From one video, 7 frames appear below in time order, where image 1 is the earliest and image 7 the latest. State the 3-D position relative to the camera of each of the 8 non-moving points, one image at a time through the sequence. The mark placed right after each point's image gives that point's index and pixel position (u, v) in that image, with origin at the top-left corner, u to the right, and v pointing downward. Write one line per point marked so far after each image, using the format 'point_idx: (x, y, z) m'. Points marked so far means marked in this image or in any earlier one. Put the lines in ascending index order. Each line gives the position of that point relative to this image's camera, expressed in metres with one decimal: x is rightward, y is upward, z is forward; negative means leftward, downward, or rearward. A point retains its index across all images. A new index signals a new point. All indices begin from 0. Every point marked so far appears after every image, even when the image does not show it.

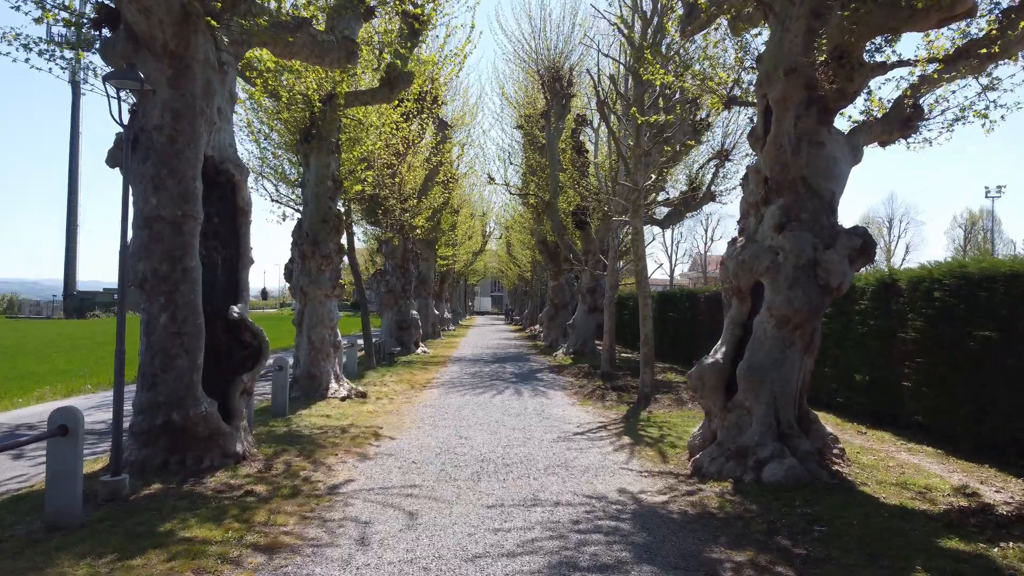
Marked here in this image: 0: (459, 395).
0: (-1.0, -2.1, +13.8) m
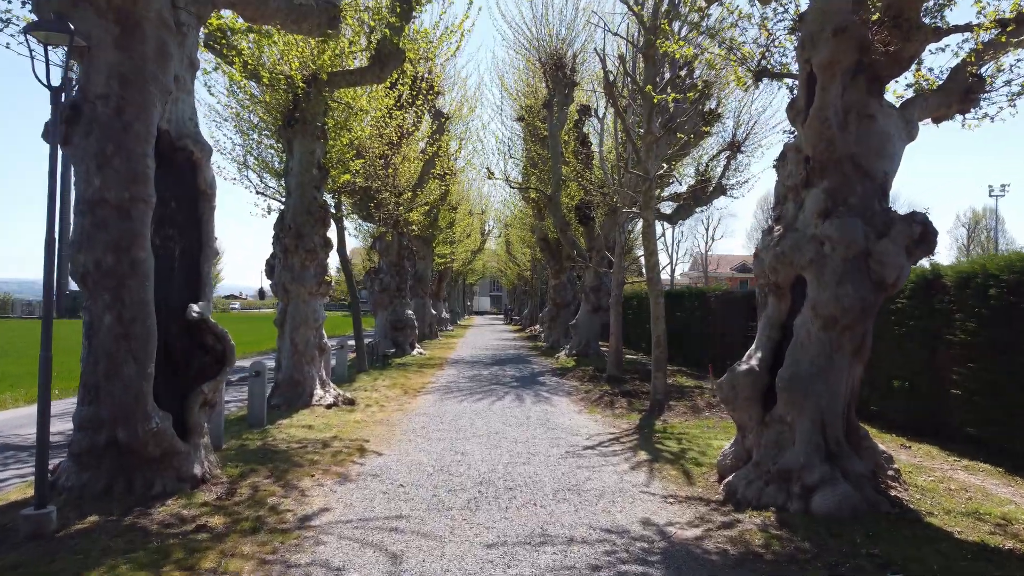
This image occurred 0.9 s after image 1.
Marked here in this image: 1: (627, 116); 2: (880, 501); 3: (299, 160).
0: (-1.0, -2.0, +12.8) m
1: (+2.2, +3.3, +13.9) m
2: (+3.0, -1.8, +5.9) m
3: (-3.6, +2.1, +11.9) m
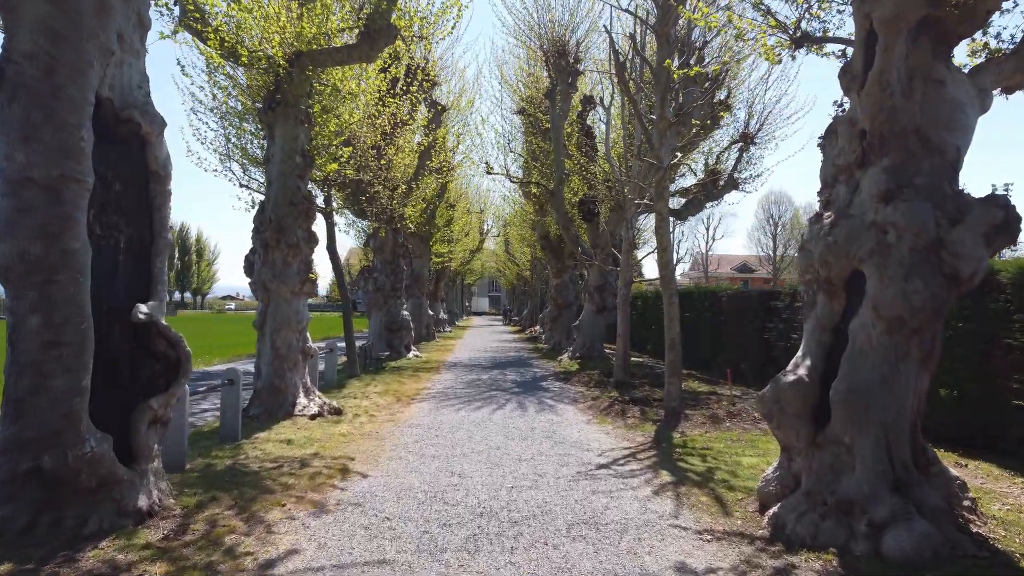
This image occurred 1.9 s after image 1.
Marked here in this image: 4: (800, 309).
0: (-1.0, -2.0, +11.7) m
1: (+2.3, +3.3, +12.8) m
2: (+3.1, -1.7, +4.9) m
3: (-3.5, +2.1, +10.9) m
4: (+5.4, -0.4, +13.5) m
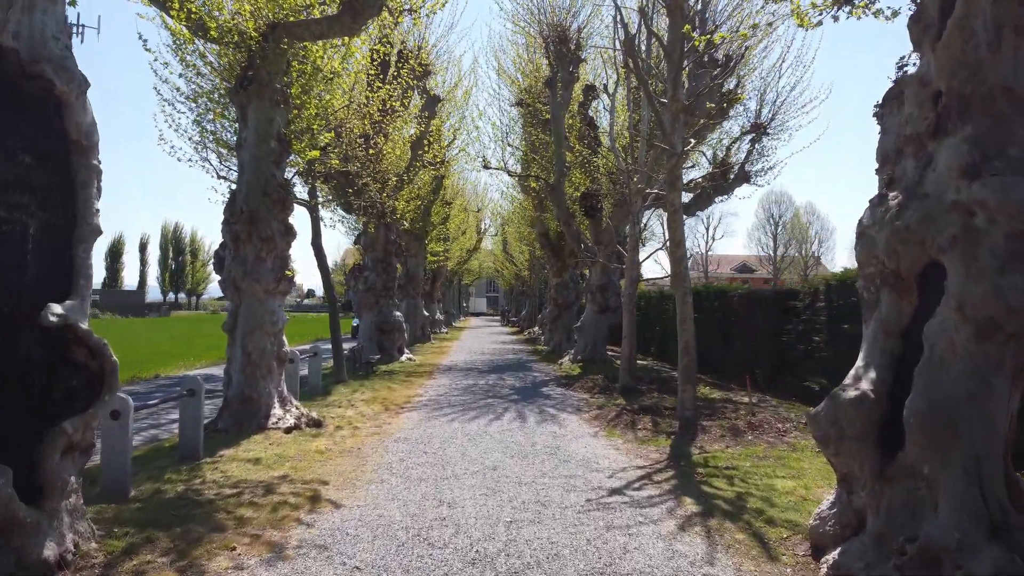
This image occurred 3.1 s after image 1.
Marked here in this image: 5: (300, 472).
0: (-1.0, -2.0, +10.7) m
1: (+2.2, +3.4, +11.8) m
2: (+3.1, -1.7, +3.9) m
3: (-3.6, +2.2, +9.8) m
4: (+5.4, -0.4, +12.5) m
5: (-2.2, -1.9, +7.3) m
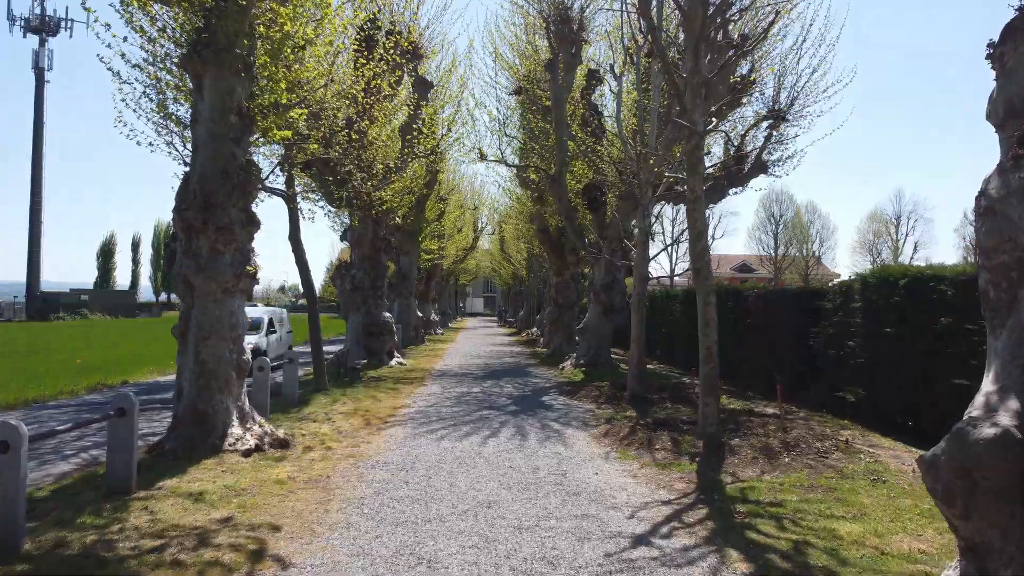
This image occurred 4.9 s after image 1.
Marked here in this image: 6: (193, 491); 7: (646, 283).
0: (-1.0, -2.0, +9.3) m
1: (+2.2, +3.4, +10.4) m
2: (+3.1, -1.7, +2.5) m
3: (-3.6, +2.2, +8.4) m
4: (+5.4, -0.3, +11.2) m
5: (-2.2, -1.9, +5.9) m
6: (-2.9, -1.8, +6.5) m
7: (+2.6, +0.1, +14.0) m
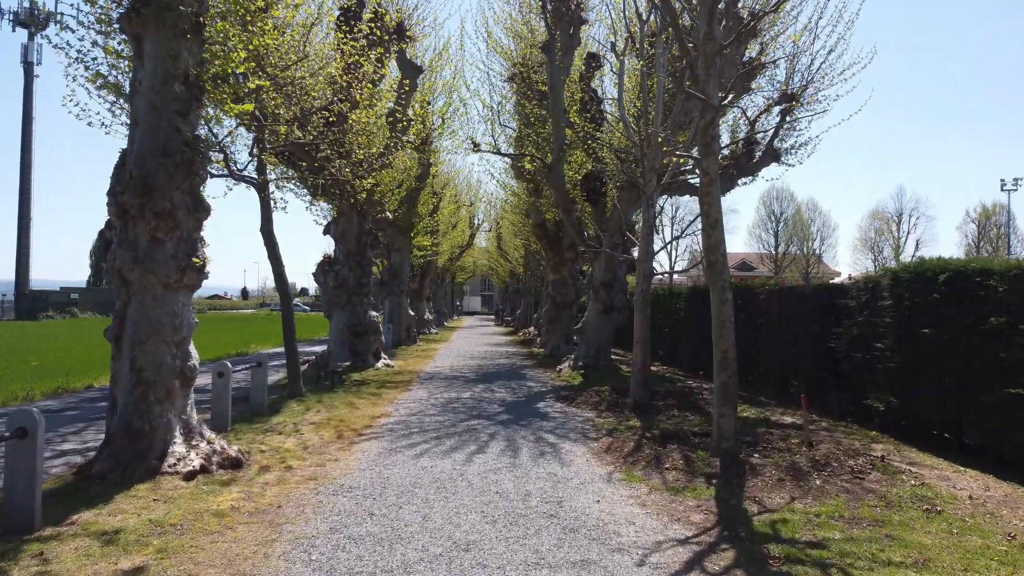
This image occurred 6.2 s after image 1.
0: (-1.2, -1.9, +8.2) m
1: (+2.1, +3.4, +9.3) m
2: (+3.0, -1.6, +1.4) m
3: (-3.7, +2.2, +7.3) m
4: (+5.2, -0.3, +10.0) m
5: (-2.3, -1.8, +4.8) m
6: (-3.0, -1.8, +5.4) m
7: (+2.5, +0.2, +12.9) m
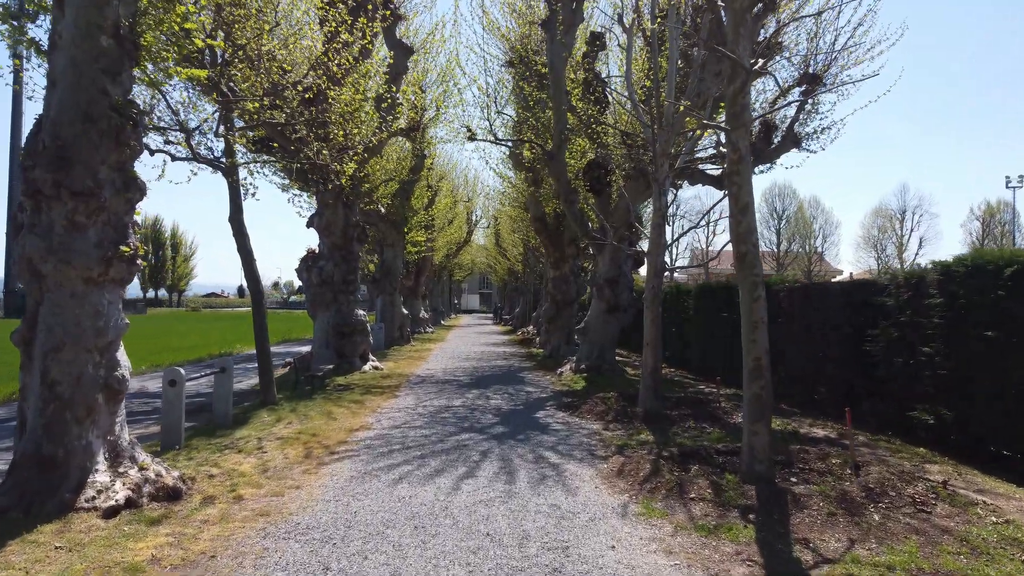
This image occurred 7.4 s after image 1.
0: (-1.2, -1.9, +6.9) m
1: (+2.0, +3.5, +8.0) m
2: (+2.9, -1.6, +0.1) m
3: (-3.7, +2.3, +6.0) m
4: (+5.2, -0.2, +8.8) m
5: (-2.3, -1.8, +3.5) m
6: (-3.1, -1.8, +4.2) m
7: (+2.4, +0.2, +11.6) m
